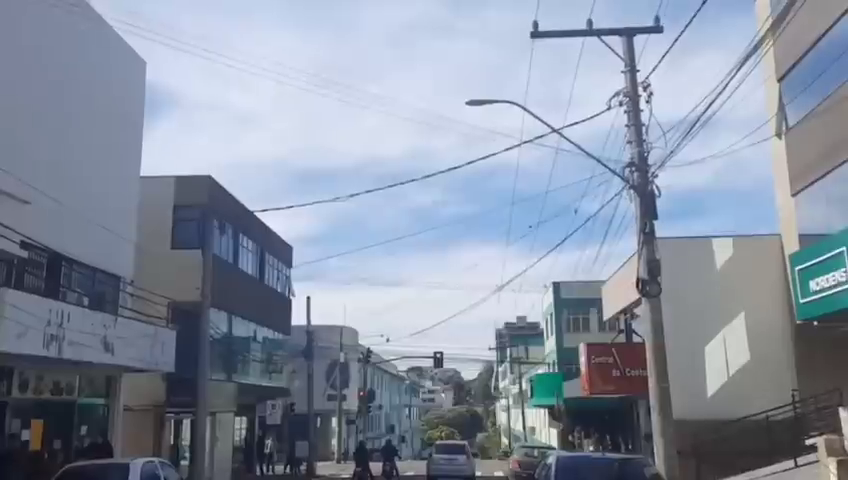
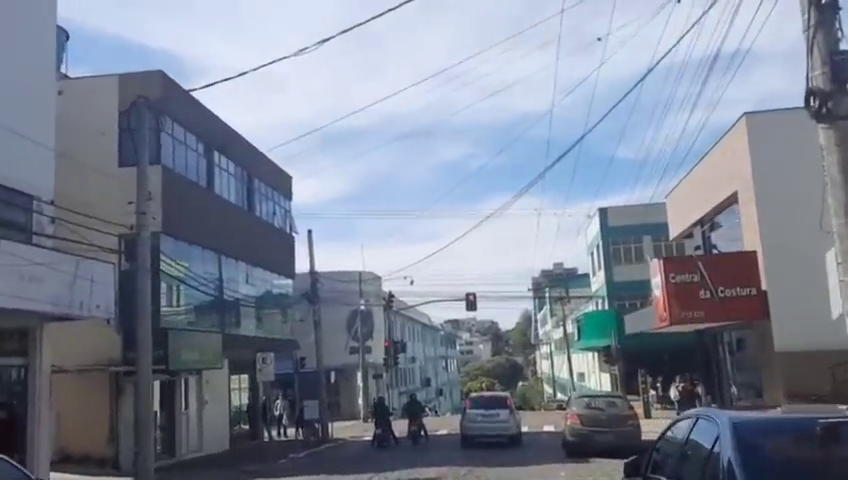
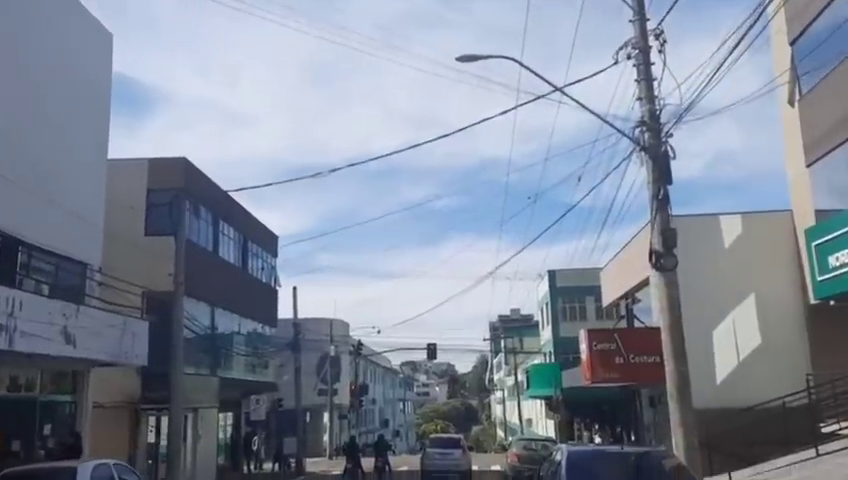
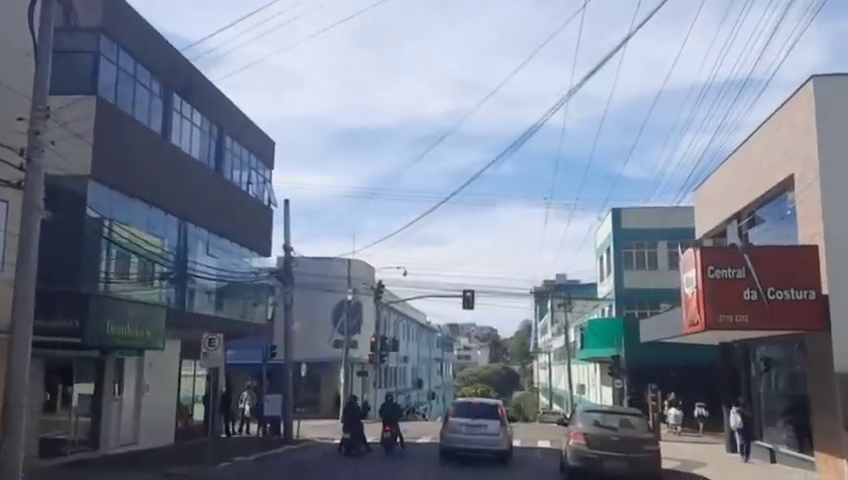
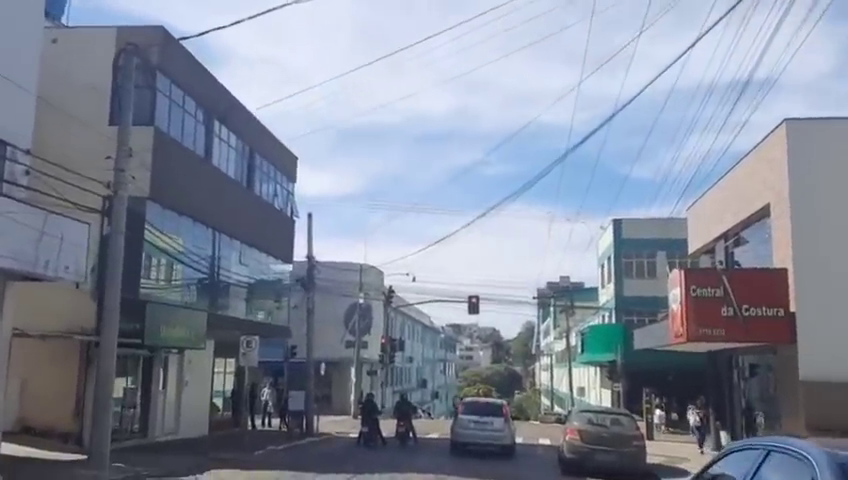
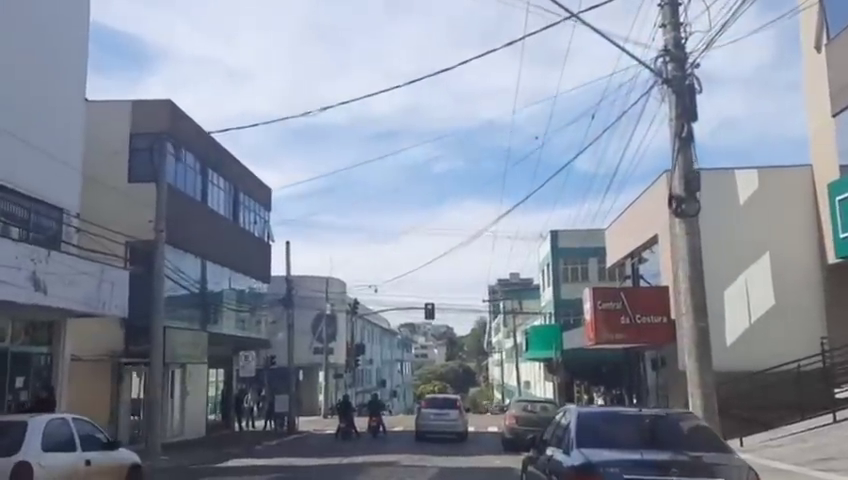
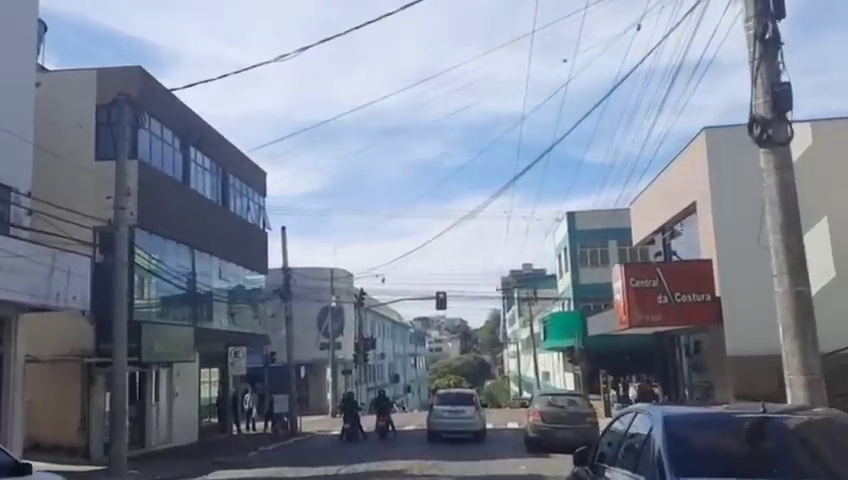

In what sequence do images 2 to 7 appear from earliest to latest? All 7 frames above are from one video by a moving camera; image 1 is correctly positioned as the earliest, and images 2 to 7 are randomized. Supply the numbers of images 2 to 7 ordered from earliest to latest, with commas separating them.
3, 6, 7, 2, 5, 4
